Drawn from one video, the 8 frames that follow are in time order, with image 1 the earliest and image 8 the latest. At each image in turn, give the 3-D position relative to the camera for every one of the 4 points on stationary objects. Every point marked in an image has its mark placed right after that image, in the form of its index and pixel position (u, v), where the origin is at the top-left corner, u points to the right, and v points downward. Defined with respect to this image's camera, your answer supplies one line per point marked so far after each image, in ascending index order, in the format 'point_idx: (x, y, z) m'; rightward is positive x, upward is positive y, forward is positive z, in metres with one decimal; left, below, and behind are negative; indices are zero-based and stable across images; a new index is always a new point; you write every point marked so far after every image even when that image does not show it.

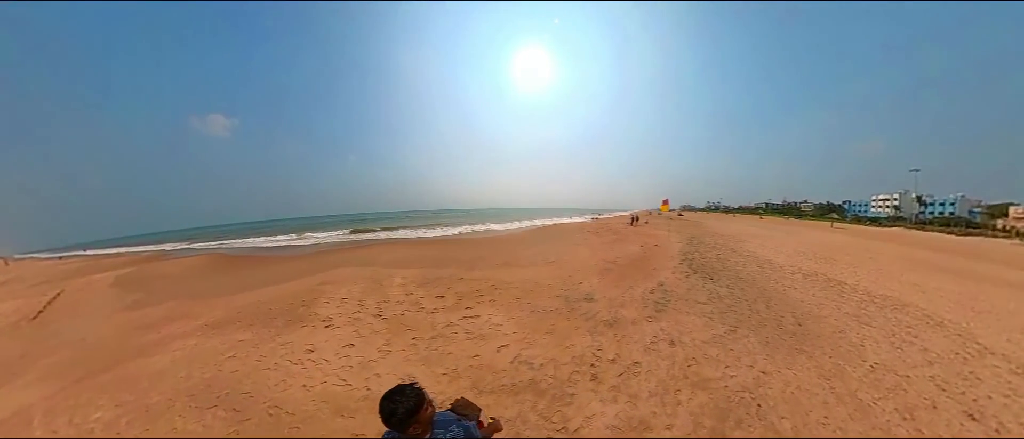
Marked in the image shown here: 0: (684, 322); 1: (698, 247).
0: (+5.6, -3.3, +8.5) m
1: (+13.0, -2.0, +17.8) m
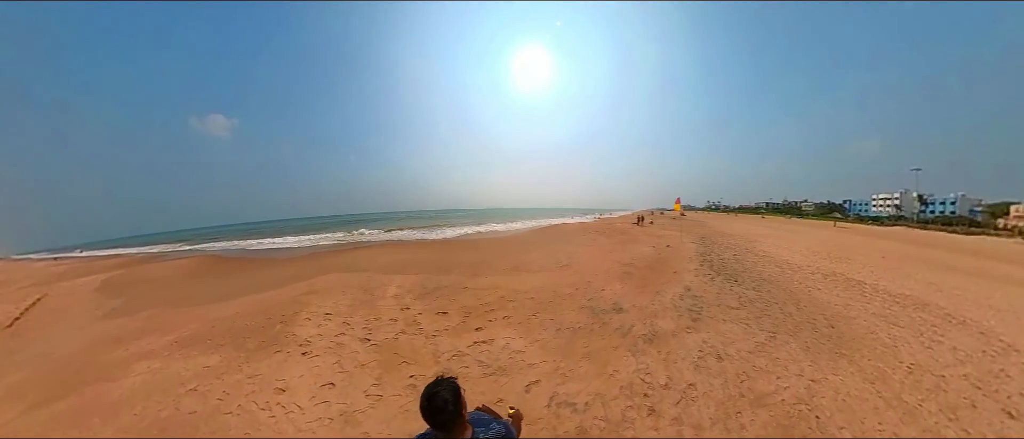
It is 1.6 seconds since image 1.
0: (+6.0, -3.2, +7.4) m
1: (+13.2, -2.0, +16.8) m
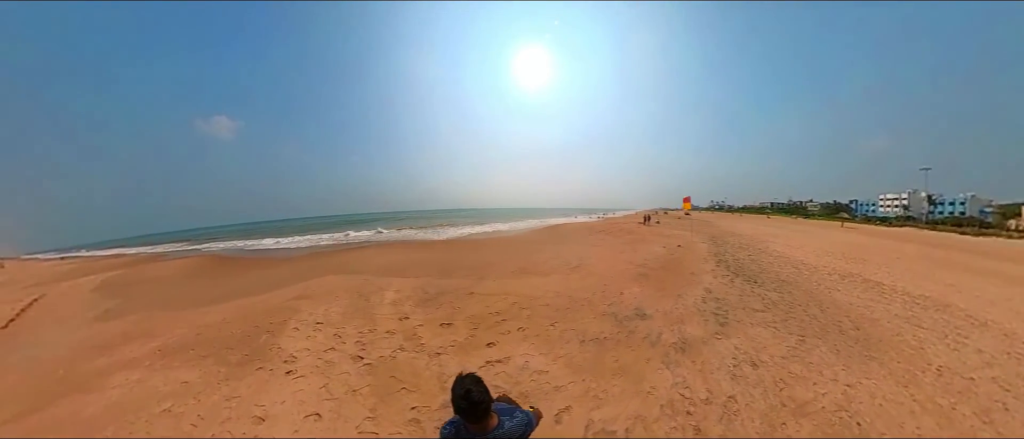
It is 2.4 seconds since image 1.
0: (+6.2, -3.2, +6.8) m
1: (+13.5, -1.9, +16.2) m
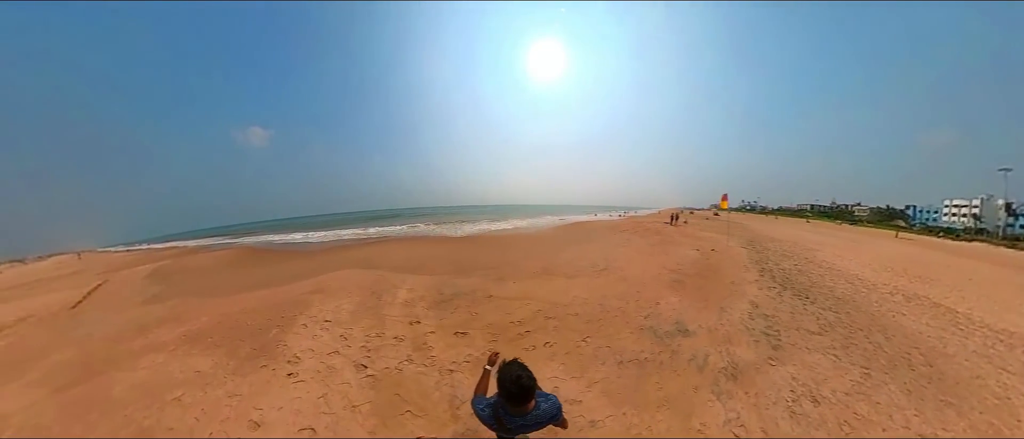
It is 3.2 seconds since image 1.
0: (+6.7, -3.2, +5.8) m
1: (+14.6, -2.1, +14.7) m
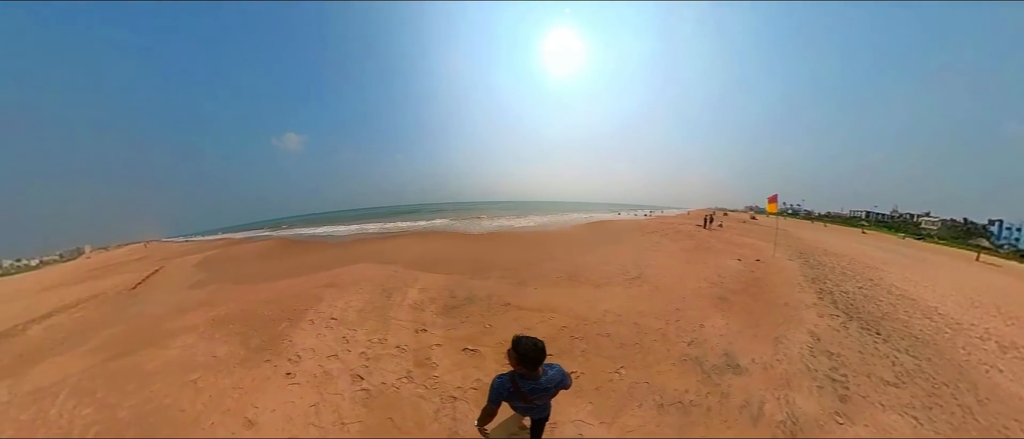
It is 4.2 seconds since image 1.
0: (+7.0, -3.4, +4.8) m
1: (+15.6, -2.5, +12.9) m
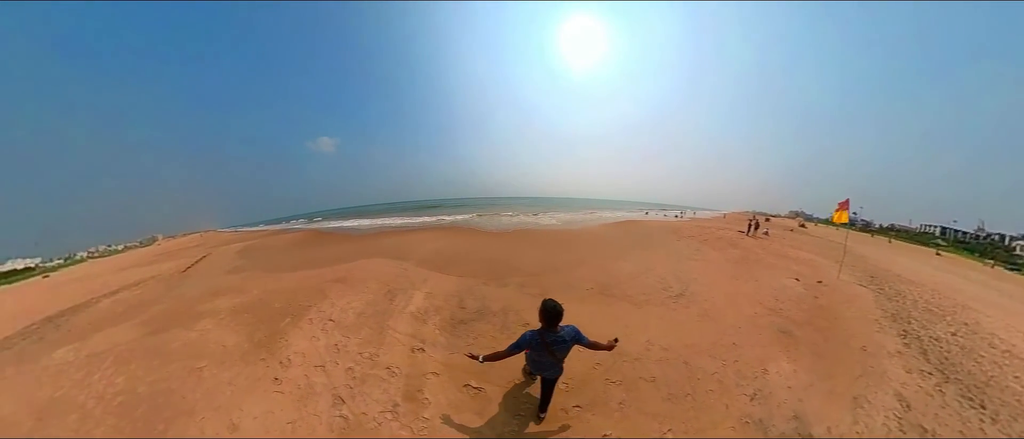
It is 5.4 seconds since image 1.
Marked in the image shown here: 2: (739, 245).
0: (+7.2, -3.7, +3.4) m
1: (+16.5, -3.1, +10.8) m
2: (+13.8, -1.7, +15.9) m
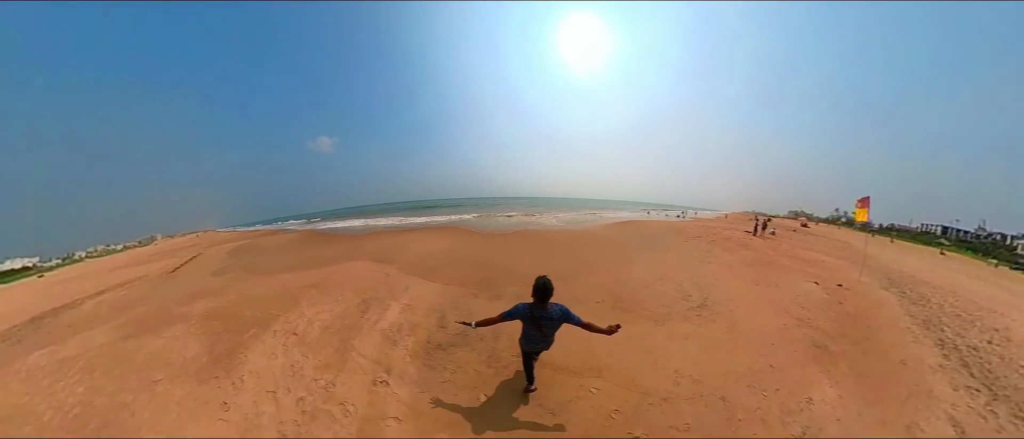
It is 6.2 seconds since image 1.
0: (+7.1, -3.7, +2.7) m
1: (+16.5, -3.1, +10.1) m
2: (+13.8, -1.7, +15.2) m
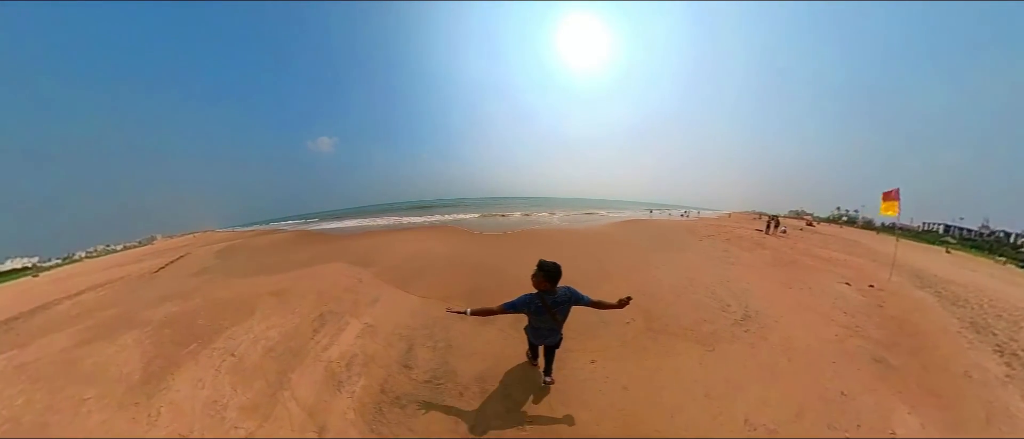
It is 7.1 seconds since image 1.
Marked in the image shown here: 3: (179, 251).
0: (+7.1, -3.6, +1.9) m
1: (+16.5, -2.9, +9.2) m
2: (+13.8, -1.5, +14.3) m
3: (-21.9, -2.2, +17.1) m
